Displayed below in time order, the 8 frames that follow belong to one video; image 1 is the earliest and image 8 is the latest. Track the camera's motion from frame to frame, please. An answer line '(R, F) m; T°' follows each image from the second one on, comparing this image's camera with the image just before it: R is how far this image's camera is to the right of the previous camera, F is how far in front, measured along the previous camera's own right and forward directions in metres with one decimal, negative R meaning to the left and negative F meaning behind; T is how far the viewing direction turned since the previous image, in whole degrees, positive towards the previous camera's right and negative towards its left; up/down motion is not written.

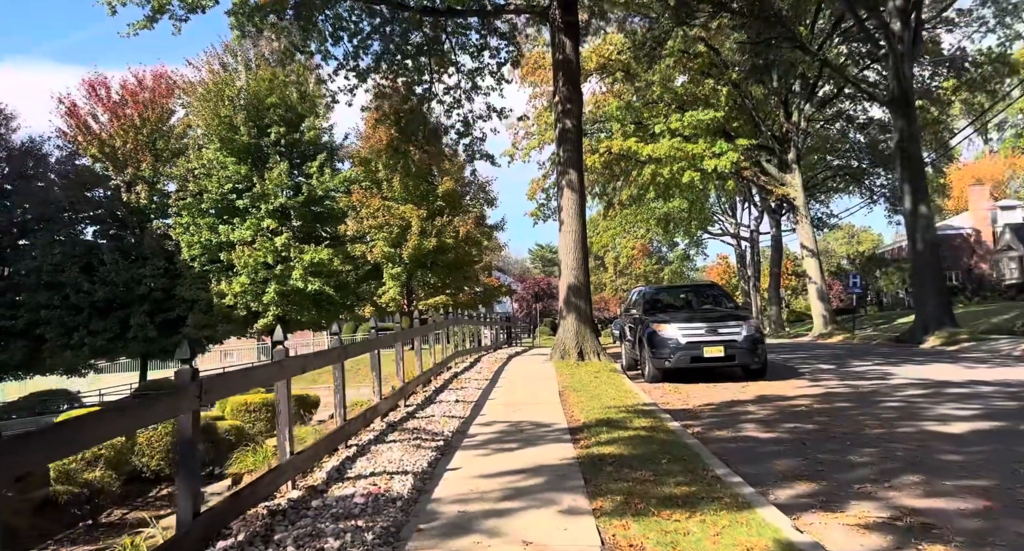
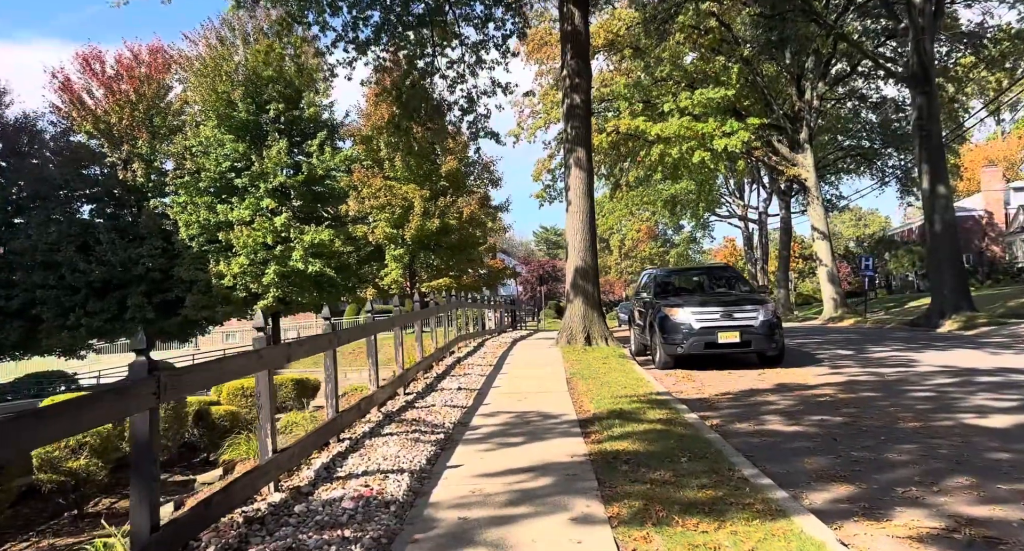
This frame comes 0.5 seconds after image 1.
(0.0, +0.5) m; 0°
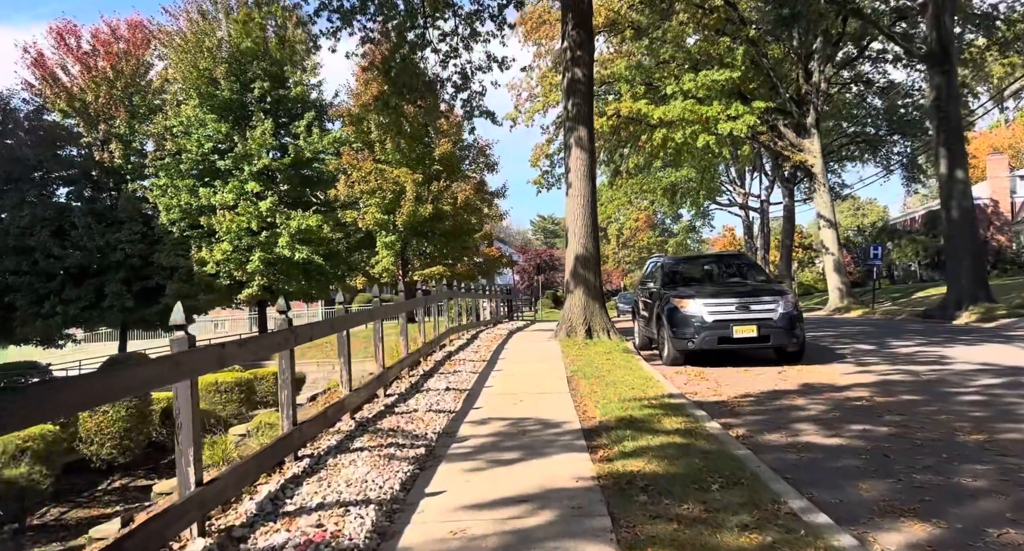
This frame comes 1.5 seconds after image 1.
(0.0, +0.9) m; 0°
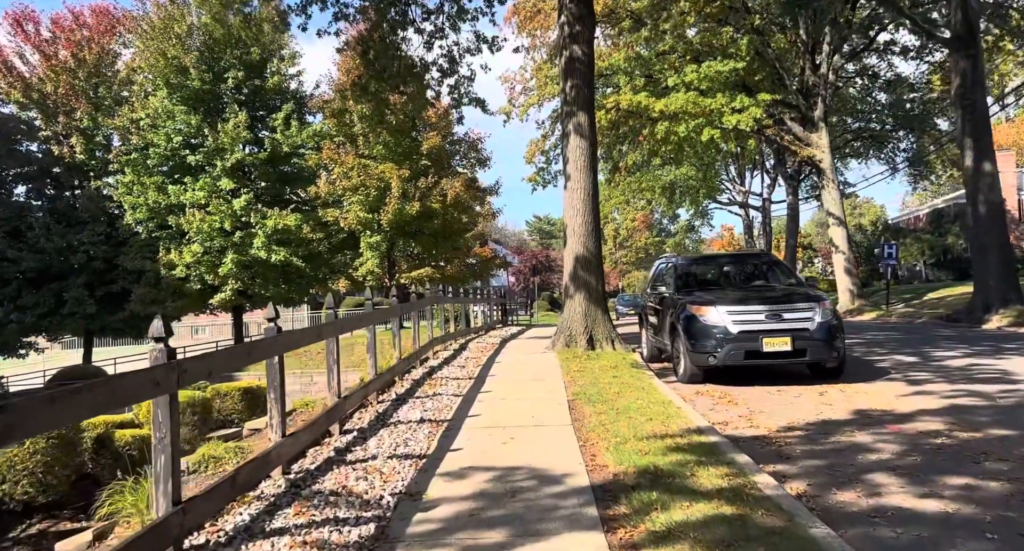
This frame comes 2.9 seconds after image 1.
(+0.1, +1.4) m; 0°
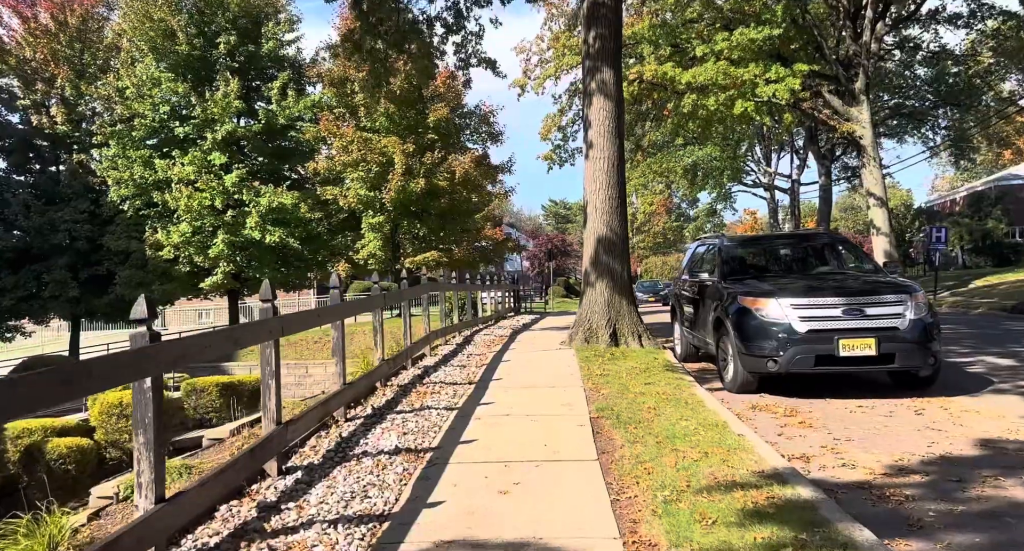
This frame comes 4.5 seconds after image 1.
(+0.1, +1.6) m; -1°
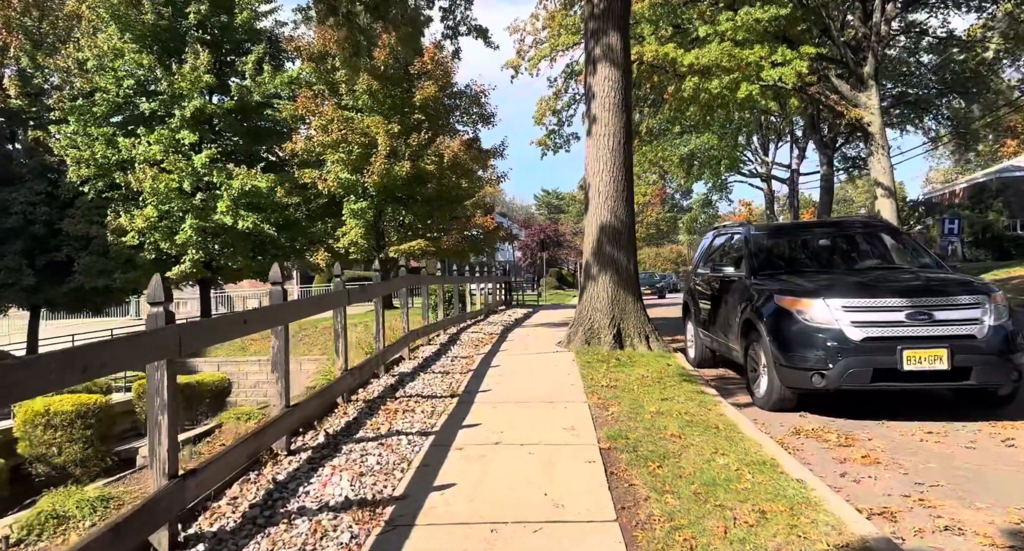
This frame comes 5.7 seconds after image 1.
(0.0, +1.2) m; +1°
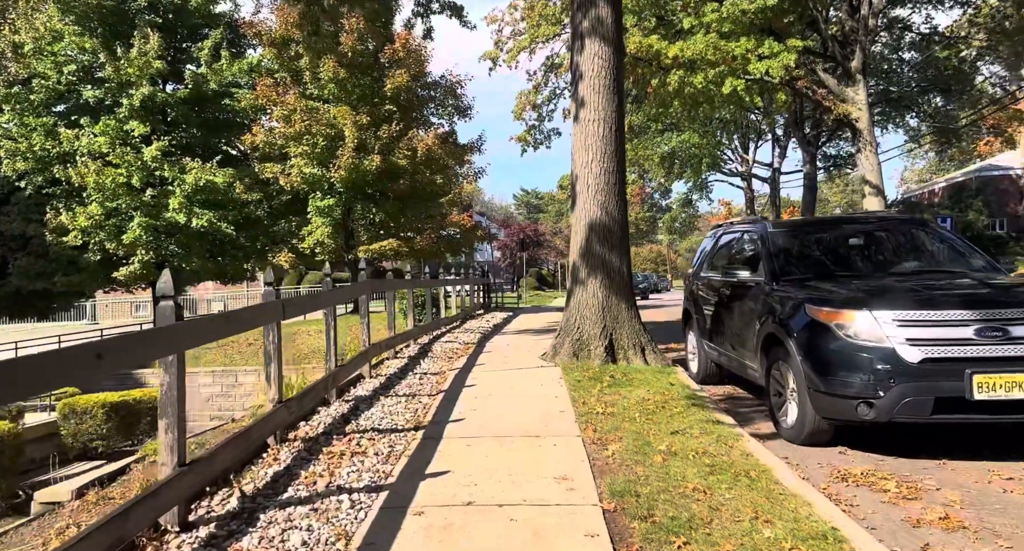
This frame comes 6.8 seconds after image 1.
(0.0, +1.1) m; +2°
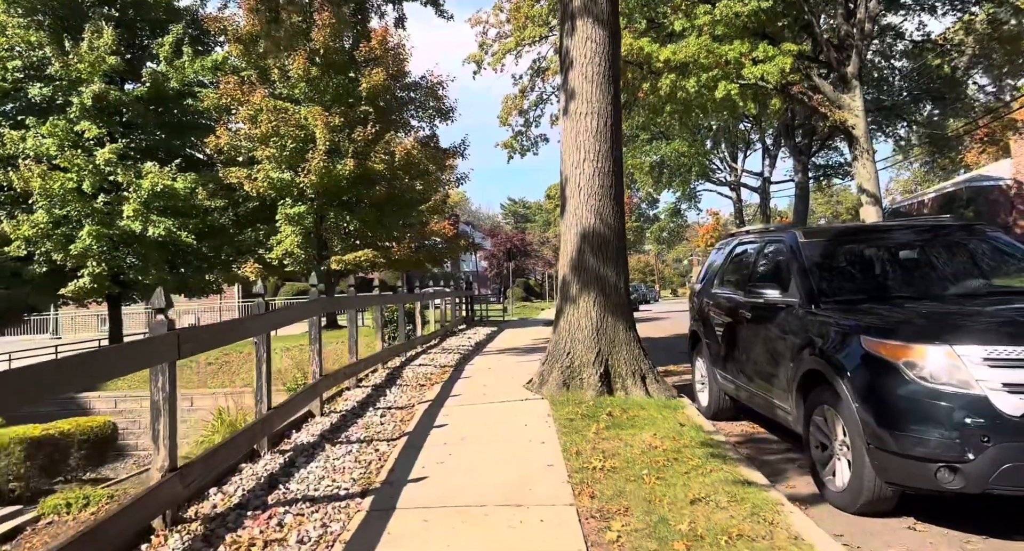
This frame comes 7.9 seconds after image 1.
(+0.1, +1.1) m; +1°
